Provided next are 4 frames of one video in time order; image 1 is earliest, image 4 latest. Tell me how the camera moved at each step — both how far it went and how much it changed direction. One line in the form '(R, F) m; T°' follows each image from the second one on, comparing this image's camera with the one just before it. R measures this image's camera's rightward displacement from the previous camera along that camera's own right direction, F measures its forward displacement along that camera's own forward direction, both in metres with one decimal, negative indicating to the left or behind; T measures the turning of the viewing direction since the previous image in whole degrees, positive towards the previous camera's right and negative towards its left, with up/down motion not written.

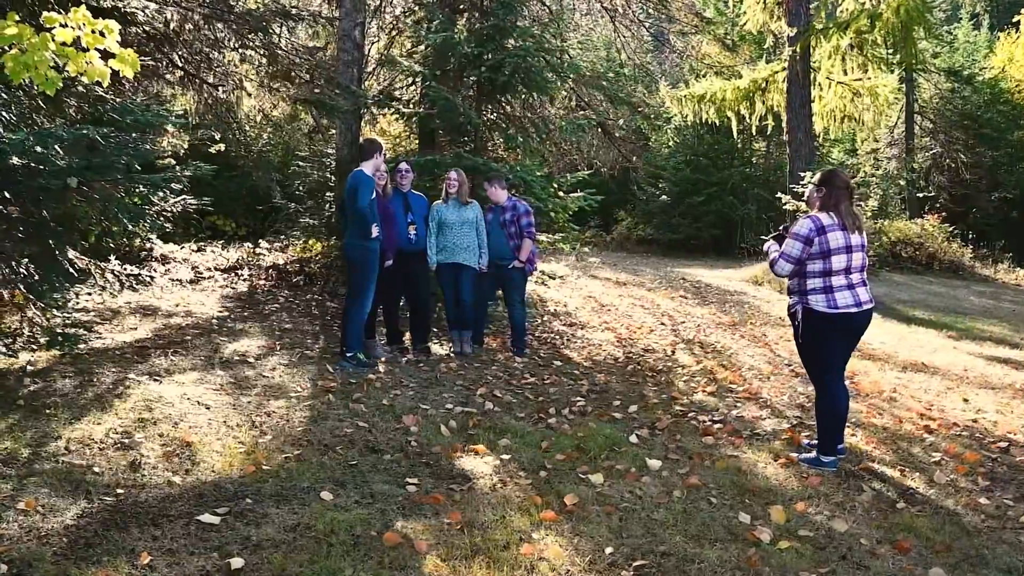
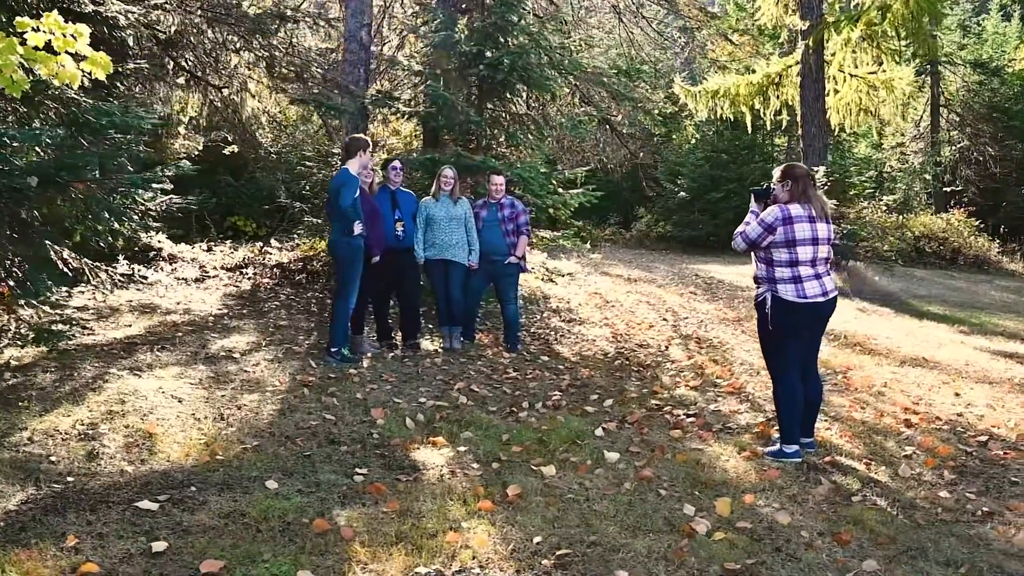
(+0.4, 0.0) m; -3°
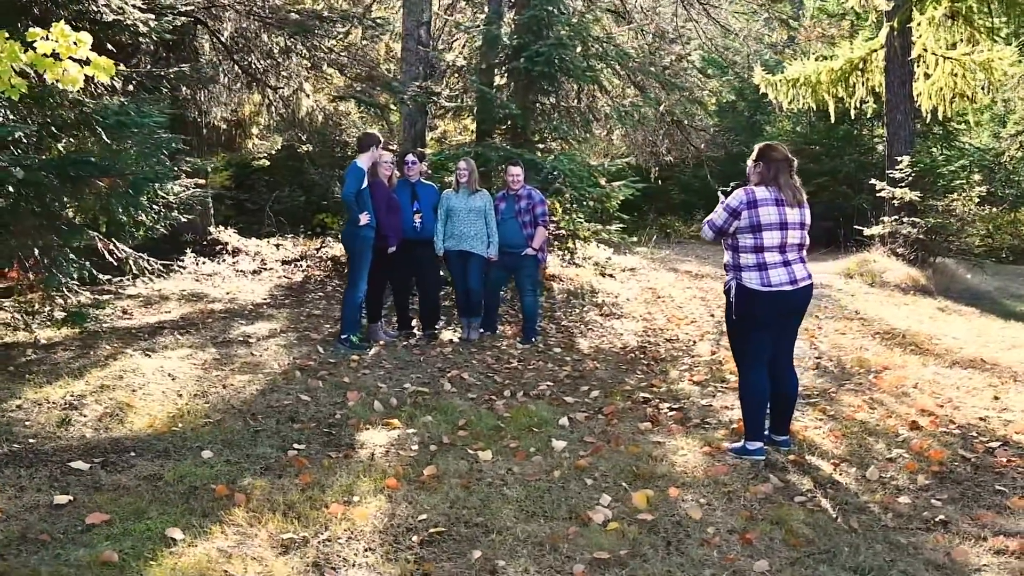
(+1.0, +0.1) m; -8°
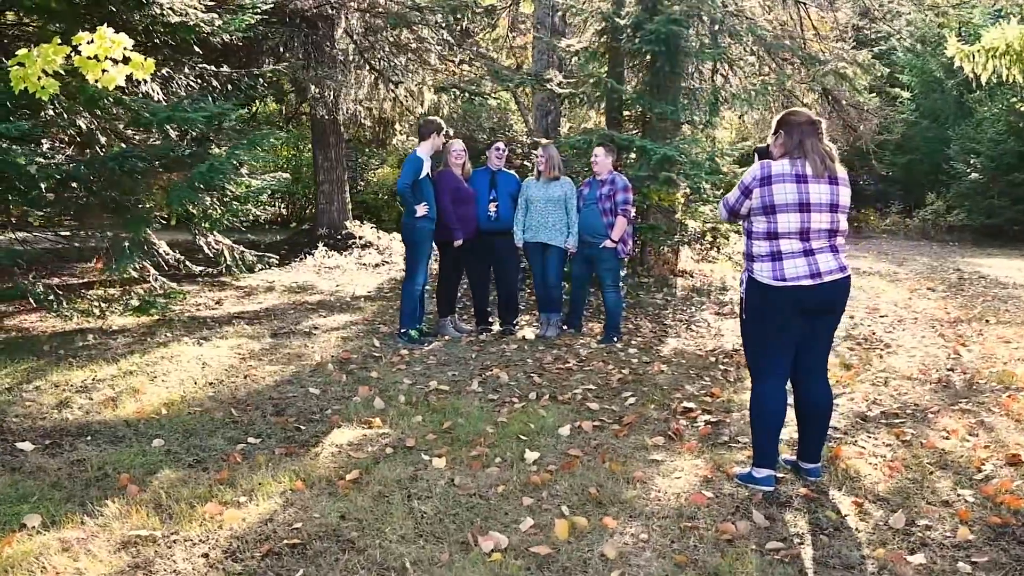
(+1.2, +0.6) m; -15°
